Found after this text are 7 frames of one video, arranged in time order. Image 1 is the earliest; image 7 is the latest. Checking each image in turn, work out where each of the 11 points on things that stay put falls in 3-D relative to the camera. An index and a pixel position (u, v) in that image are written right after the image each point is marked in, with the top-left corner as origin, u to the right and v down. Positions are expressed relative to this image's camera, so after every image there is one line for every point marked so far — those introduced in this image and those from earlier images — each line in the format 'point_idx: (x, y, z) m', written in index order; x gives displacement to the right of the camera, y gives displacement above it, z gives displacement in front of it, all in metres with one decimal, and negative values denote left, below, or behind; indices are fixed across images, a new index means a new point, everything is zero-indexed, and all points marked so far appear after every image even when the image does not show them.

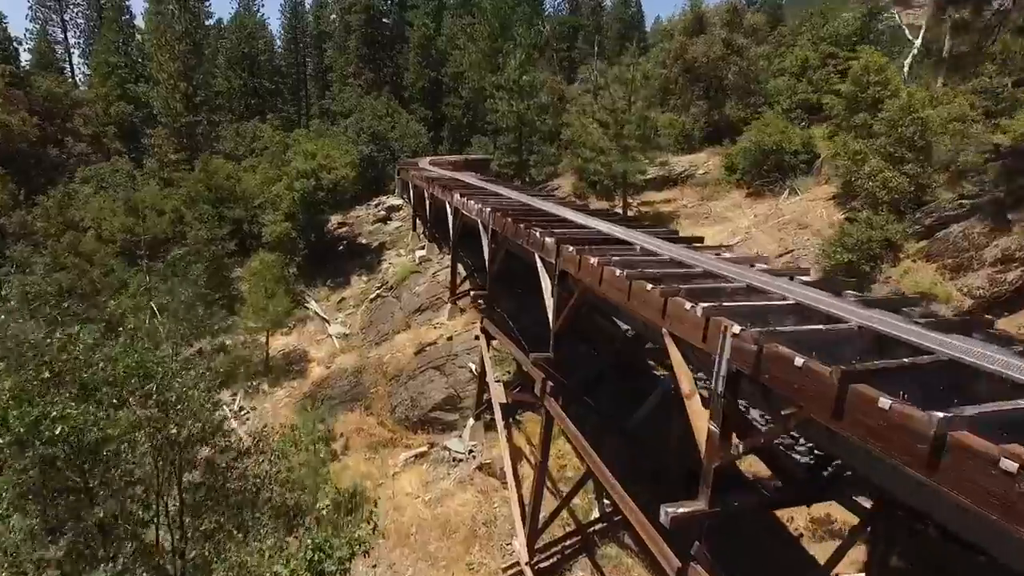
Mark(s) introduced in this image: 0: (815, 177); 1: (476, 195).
0: (+8.7, +3.2, +19.6) m
1: (-0.8, +2.2, +16.5) m
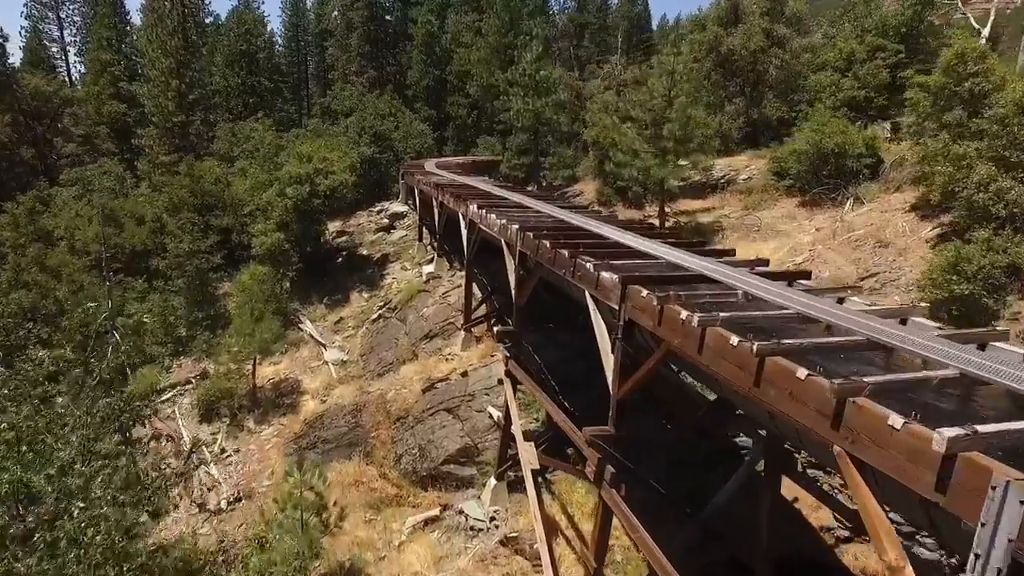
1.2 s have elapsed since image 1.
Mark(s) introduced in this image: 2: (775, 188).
0: (+9.3, +2.6, +17.0) m
1: (-0.3, +1.6, +14.0) m
2: (+7.5, +2.8, +19.3) m
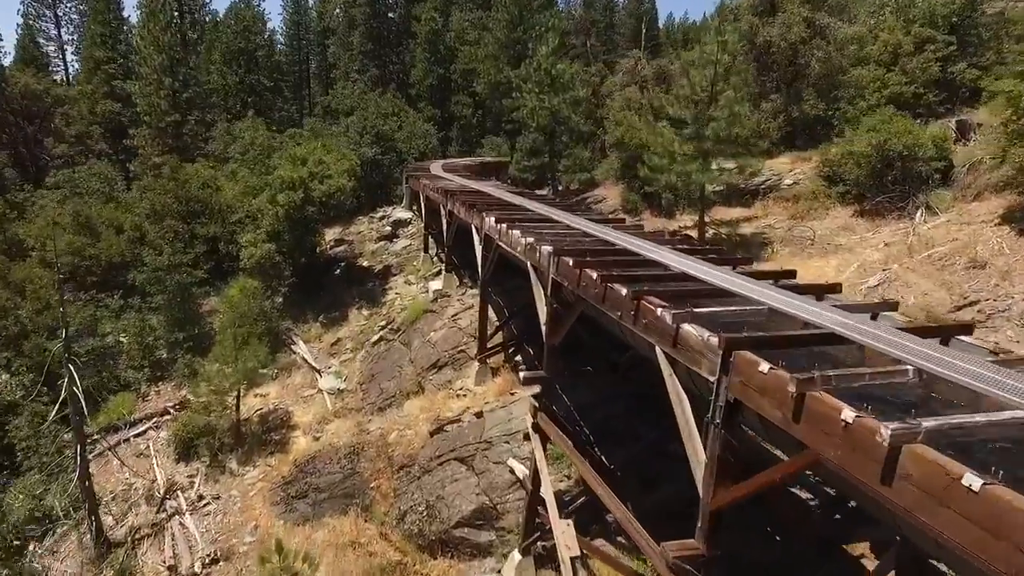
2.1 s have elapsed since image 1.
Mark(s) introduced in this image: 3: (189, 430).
0: (+9.7, +2.1, +14.8) m
1: (+0.1, +1.2, +11.9) m
2: (+7.9, +2.3, +17.1) m
3: (-7.5, -3.3, +15.7) m
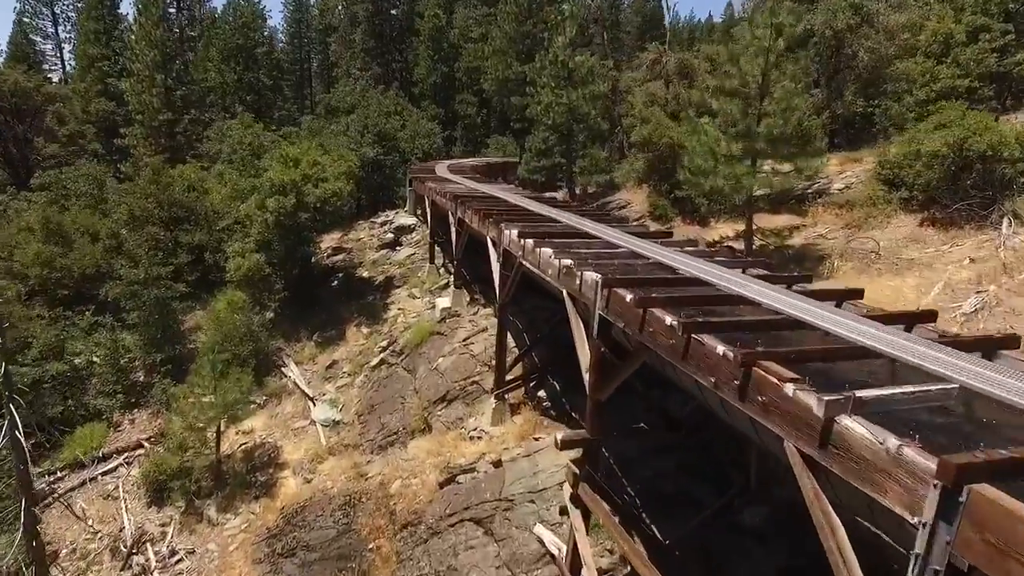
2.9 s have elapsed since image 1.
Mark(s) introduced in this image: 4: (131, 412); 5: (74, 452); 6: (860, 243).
0: (+10.1, +1.7, +12.8) m
1: (+0.5, +0.8, +9.9) m
2: (+8.3, +1.9, +15.1) m
3: (-7.1, -3.7, +13.8) m
4: (-9.2, -3.0, +16.4) m
5: (-9.8, -3.7, +15.1) m
6: (+7.3, +1.0, +14.2) m
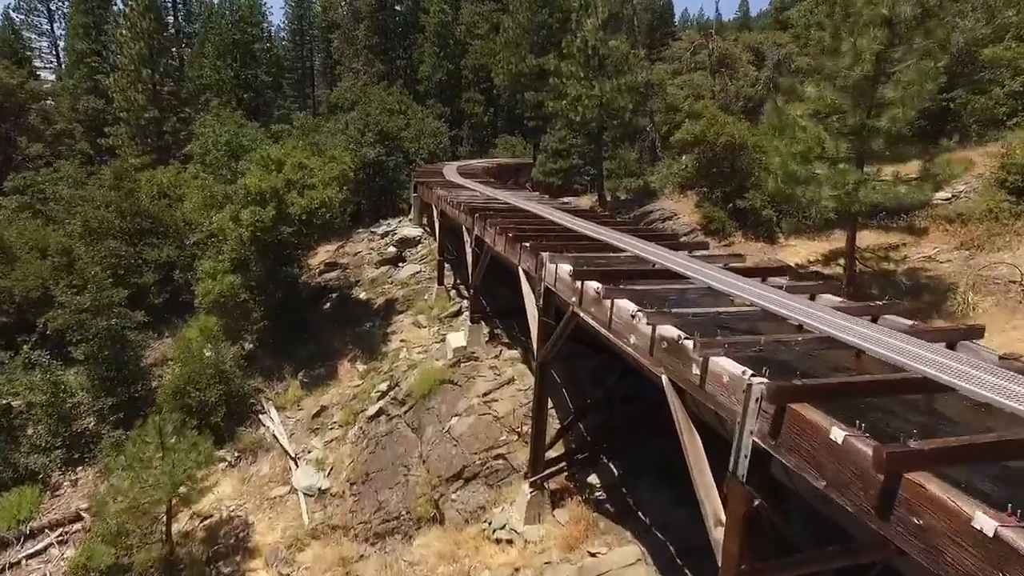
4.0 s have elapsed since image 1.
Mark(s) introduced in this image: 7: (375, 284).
0: (+10.7, +1.0, +9.7) m
1: (+1.0, +0.1, +6.8) m
2: (+8.9, +1.3, +12.0) m
3: (-6.6, -4.3, +10.7) m
4: (-8.7, -3.6, +13.4) m
5: (-9.2, -4.3, +12.1) m
6: (+7.8, +0.3, +11.1) m
7: (-3.6, +0.1, +18.0) m
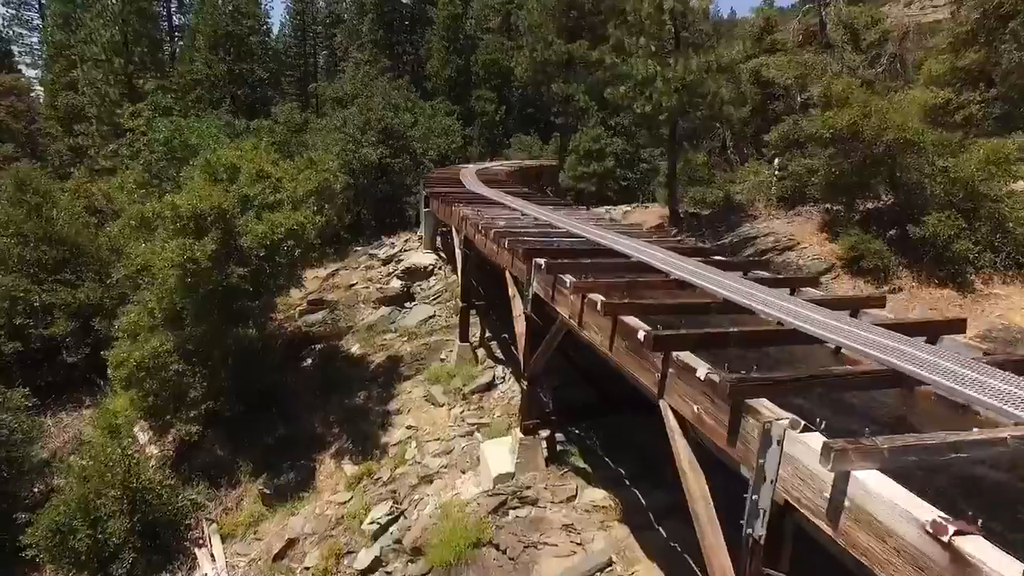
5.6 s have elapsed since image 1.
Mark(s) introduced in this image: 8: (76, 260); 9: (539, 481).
0: (+11.5, 0.0, +4.8) m
1: (+1.9, -0.8, +2.0) m
2: (+9.8, +0.3, +7.1) m
3: (-5.7, -5.3, +6.0) m
4: (-7.8, -4.6, +8.7) m
5: (-8.3, -5.2, +7.4) m
6: (+8.7, -0.7, +6.2) m
7: (-2.7, -0.9, +13.2) m
8: (-8.1, +0.6, +12.7) m
9: (+0.3, -2.0, +7.4) m
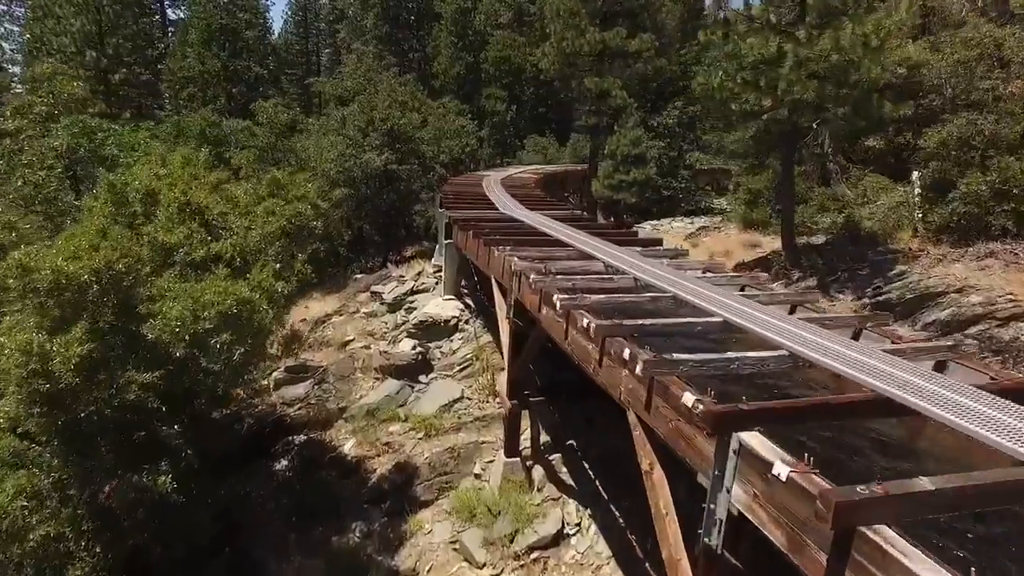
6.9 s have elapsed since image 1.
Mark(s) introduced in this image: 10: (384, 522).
0: (+12.3, -0.9, +0.7) m
1: (+2.6, -1.8, -2.0) m
2: (+10.6, -0.7, +3.1) m
3: (-4.9, -6.3, +2.1) m
4: (-7.0, -5.5, +4.8) m
5: (-7.6, -6.2, +3.4) m
6: (+9.5, -1.7, +2.2) m
7: (-1.9, -1.8, +9.2) m
8: (-7.3, -0.4, +8.7) m
9: (+1.1, -3.0, +3.4) m
10: (-1.4, -2.7, +7.7) m
